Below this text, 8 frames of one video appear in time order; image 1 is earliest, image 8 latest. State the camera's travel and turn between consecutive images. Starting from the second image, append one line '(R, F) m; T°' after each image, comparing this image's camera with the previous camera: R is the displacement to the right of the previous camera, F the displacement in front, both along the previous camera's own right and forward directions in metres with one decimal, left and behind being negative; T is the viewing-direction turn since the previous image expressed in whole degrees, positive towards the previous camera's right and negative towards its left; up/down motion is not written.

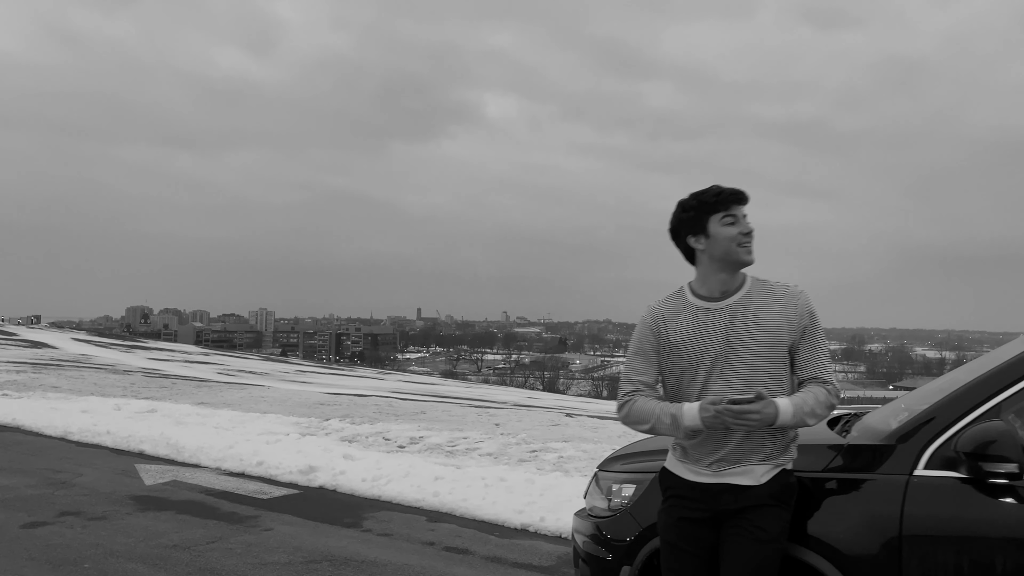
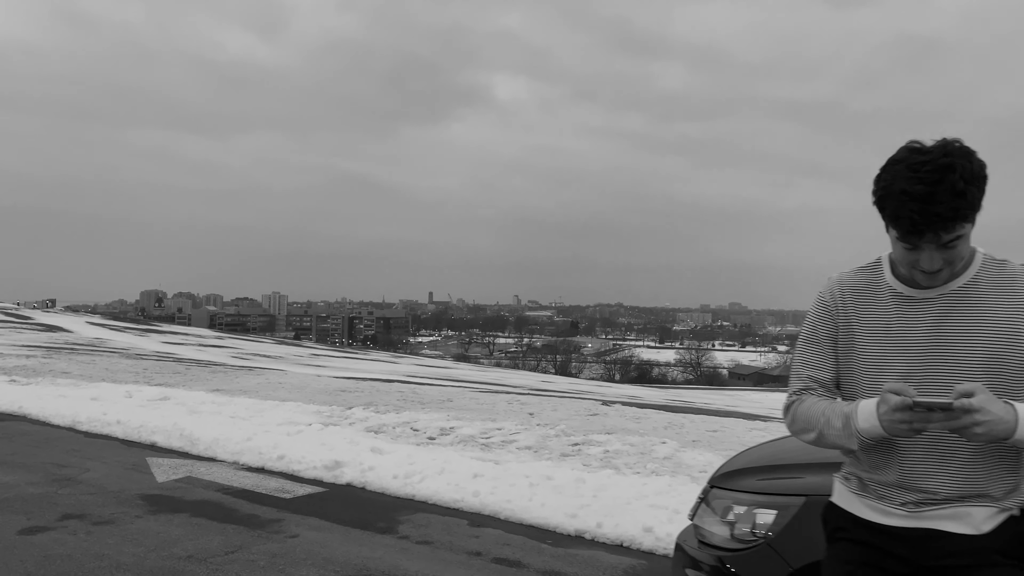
(-0.4, +0.8) m; -1°
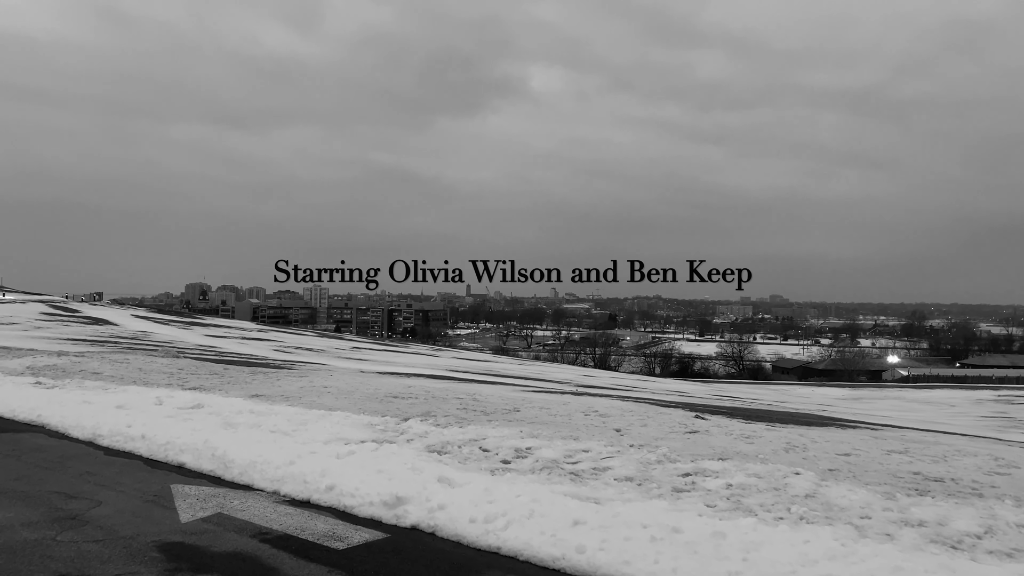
(-0.7, +1.5) m; -3°
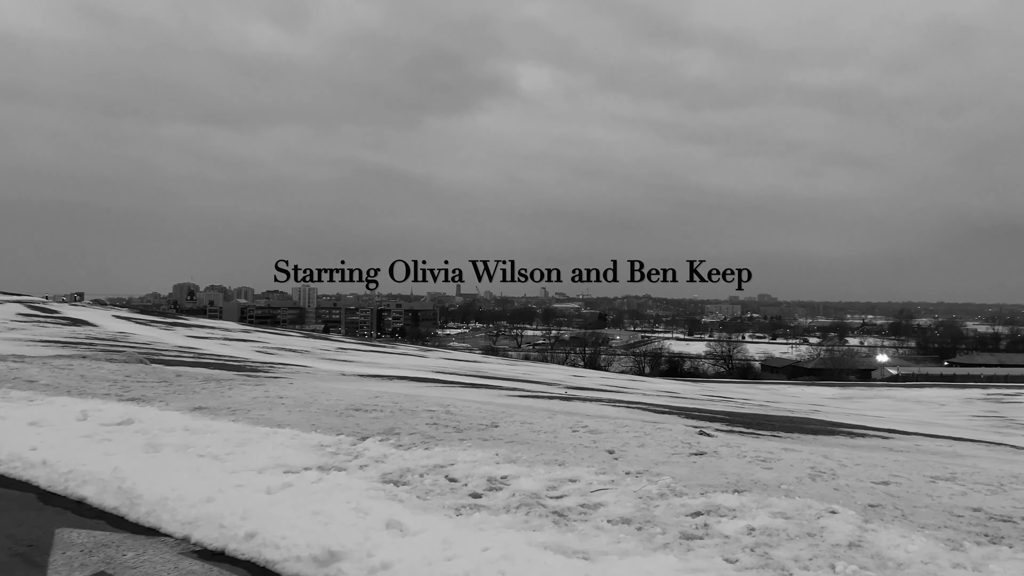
(+0.2, +1.3) m; +1°
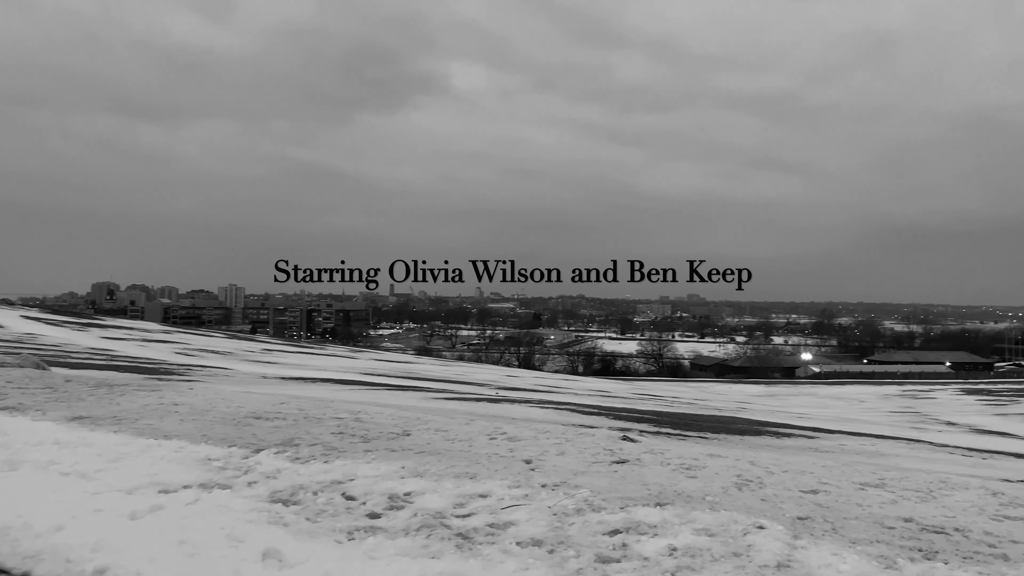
(+0.4, +0.7) m; +6°
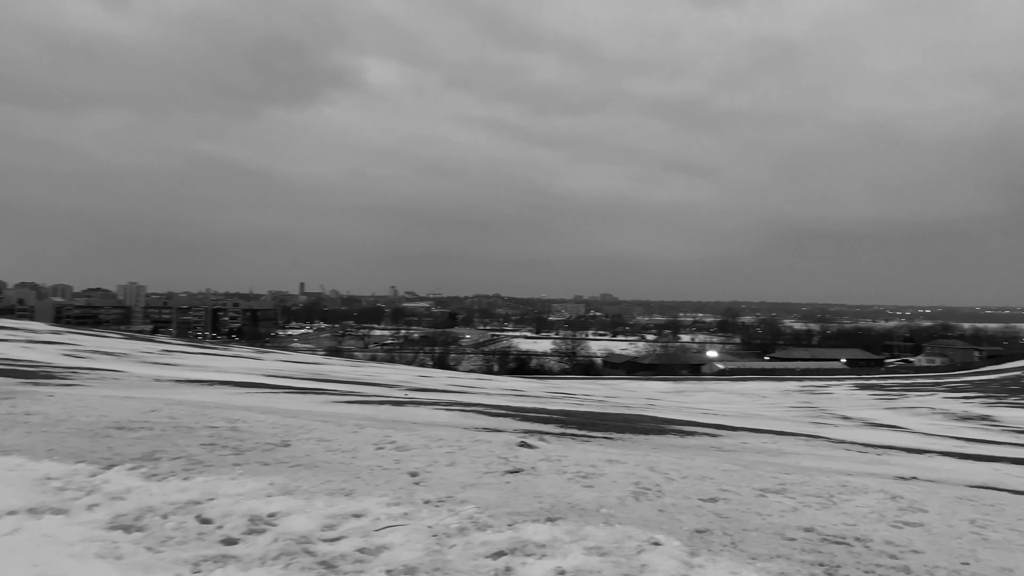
(+0.4, +0.6) m; +8°
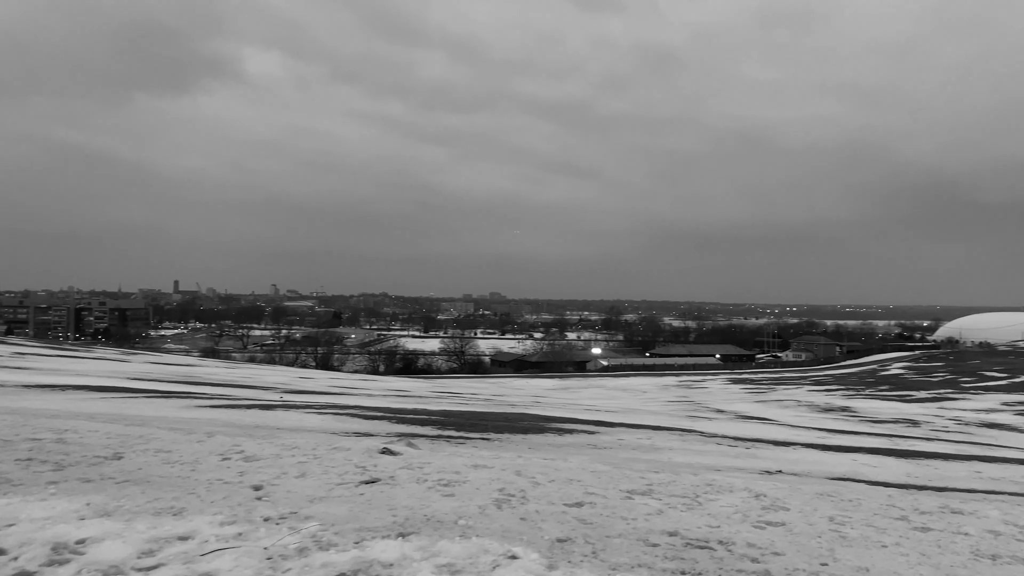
(+0.4, +0.5) m; +9°
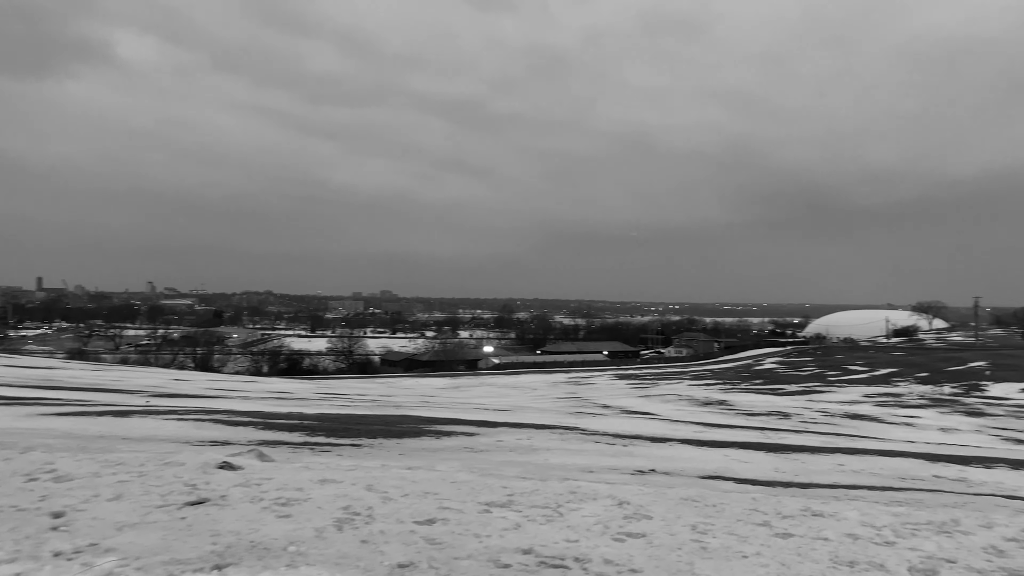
(+0.4, +0.5) m; +9°
